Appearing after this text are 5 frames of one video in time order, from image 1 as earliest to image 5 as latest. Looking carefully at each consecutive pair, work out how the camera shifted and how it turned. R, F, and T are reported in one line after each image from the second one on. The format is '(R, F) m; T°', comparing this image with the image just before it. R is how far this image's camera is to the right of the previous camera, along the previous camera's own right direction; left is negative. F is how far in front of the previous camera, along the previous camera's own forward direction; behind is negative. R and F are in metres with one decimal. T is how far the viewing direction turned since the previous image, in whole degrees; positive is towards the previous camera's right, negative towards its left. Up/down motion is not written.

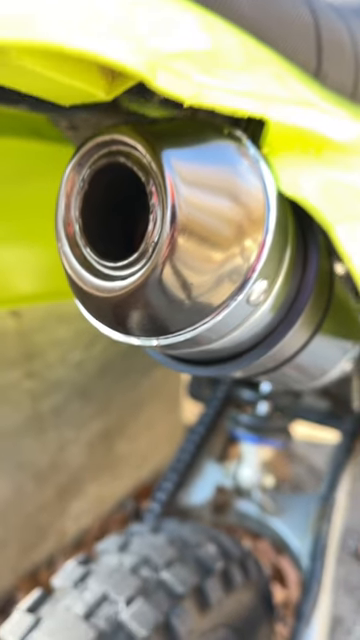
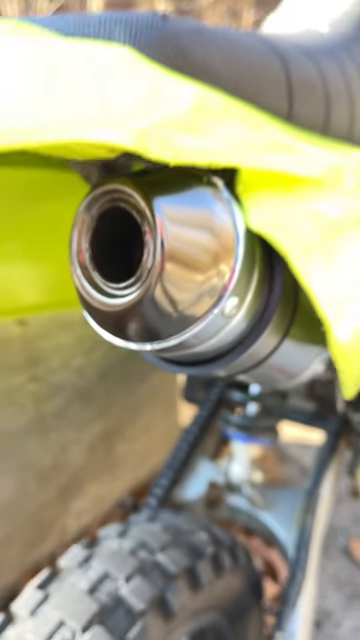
(0.0, -0.1) m; 0°
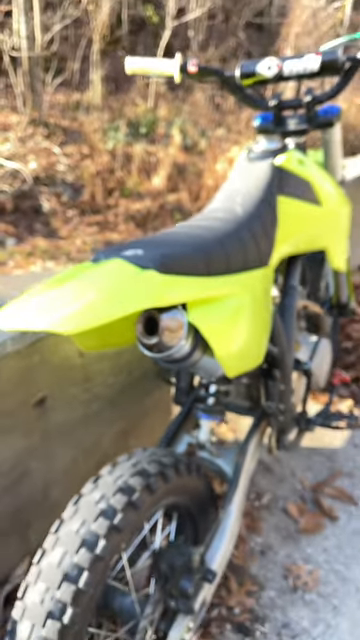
(0.0, -0.7) m; +1°
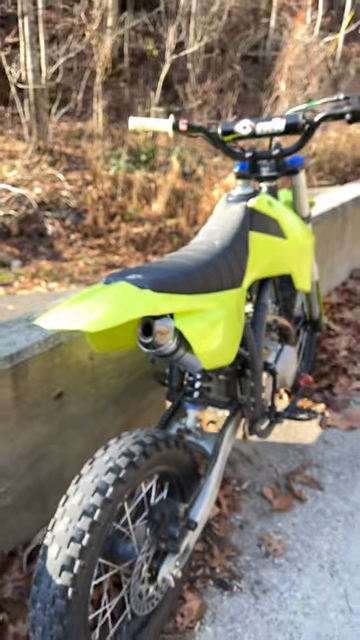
(0.0, -0.4) m; 0°
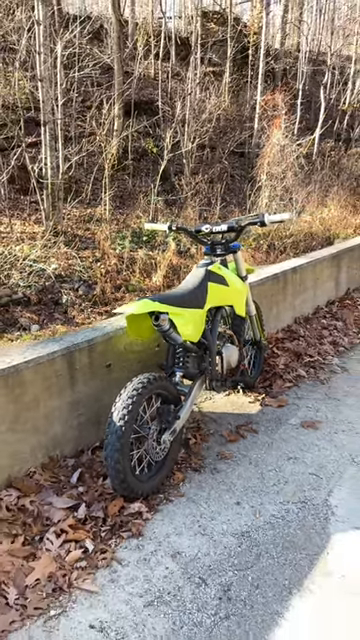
(0.0, -1.8) m; 0°
